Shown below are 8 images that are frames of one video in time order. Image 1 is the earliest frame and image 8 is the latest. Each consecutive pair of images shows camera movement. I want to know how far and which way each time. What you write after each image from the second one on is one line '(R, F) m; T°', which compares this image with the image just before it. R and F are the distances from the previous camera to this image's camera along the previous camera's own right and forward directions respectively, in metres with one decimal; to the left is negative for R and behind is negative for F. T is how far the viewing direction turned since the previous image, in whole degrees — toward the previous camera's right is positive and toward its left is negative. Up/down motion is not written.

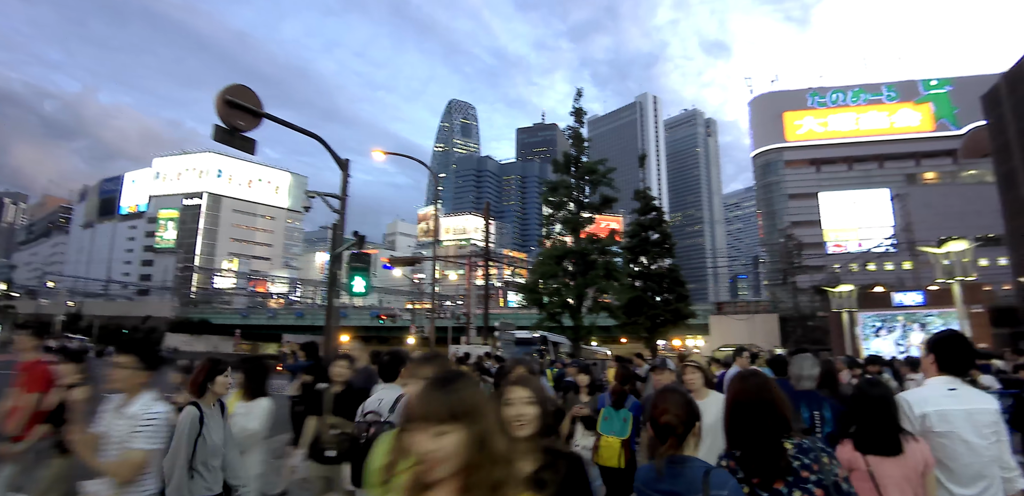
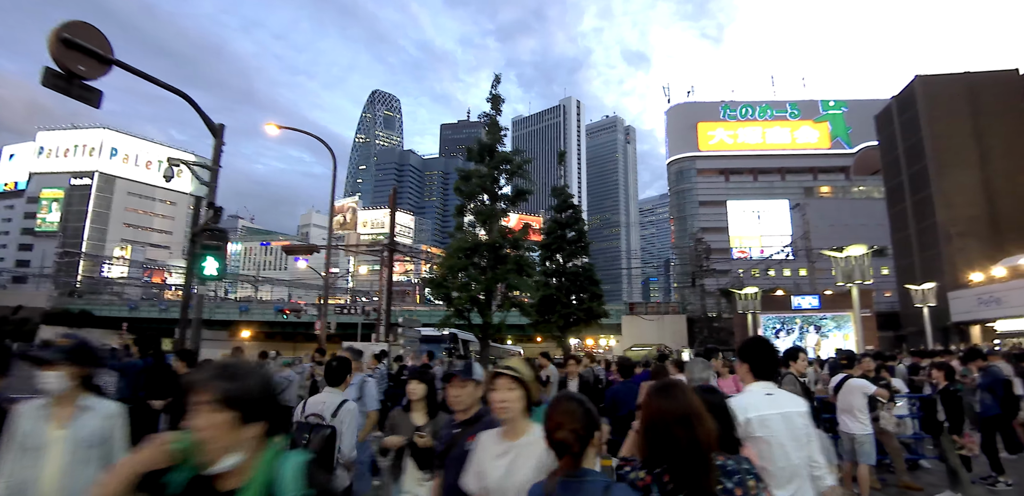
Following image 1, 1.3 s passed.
(+0.6, +2.0) m; +9°
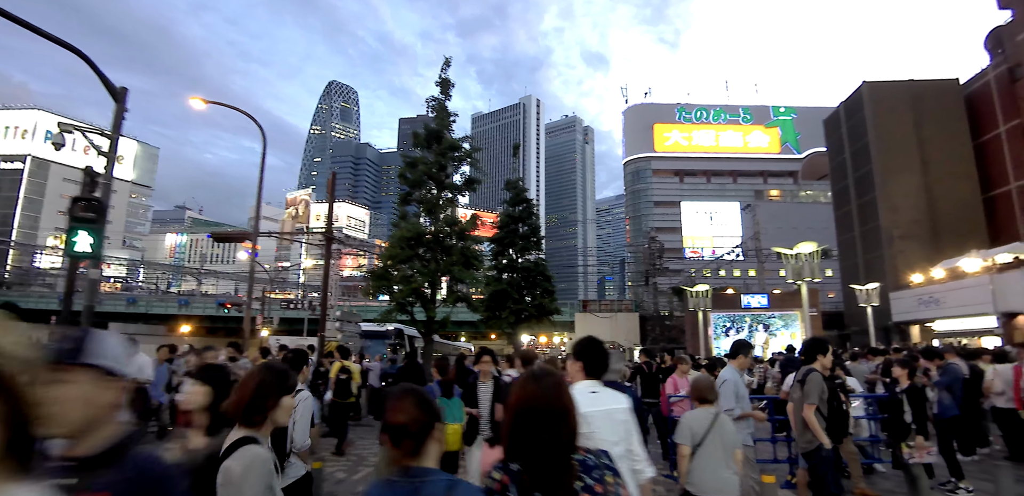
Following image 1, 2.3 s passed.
(+0.4, +1.2) m; +5°
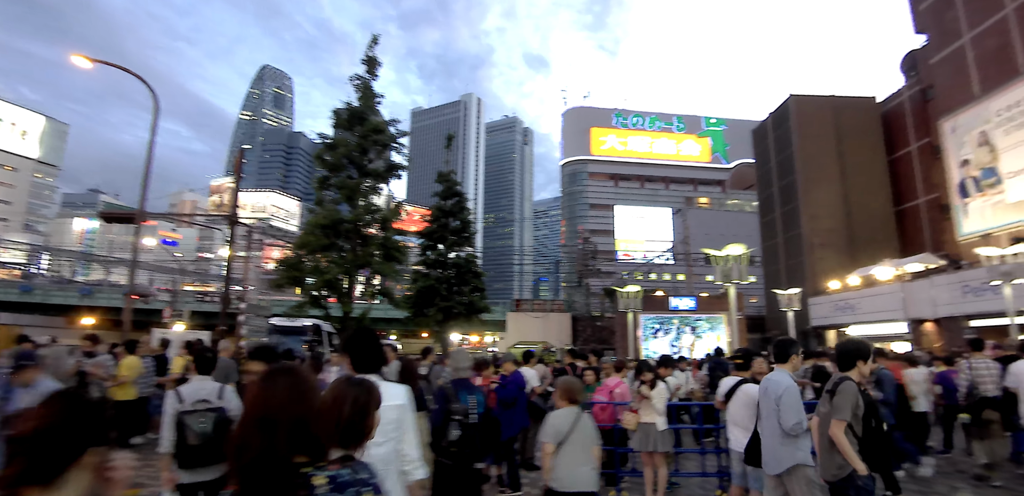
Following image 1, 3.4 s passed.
(+0.2, +1.3) m; +8°
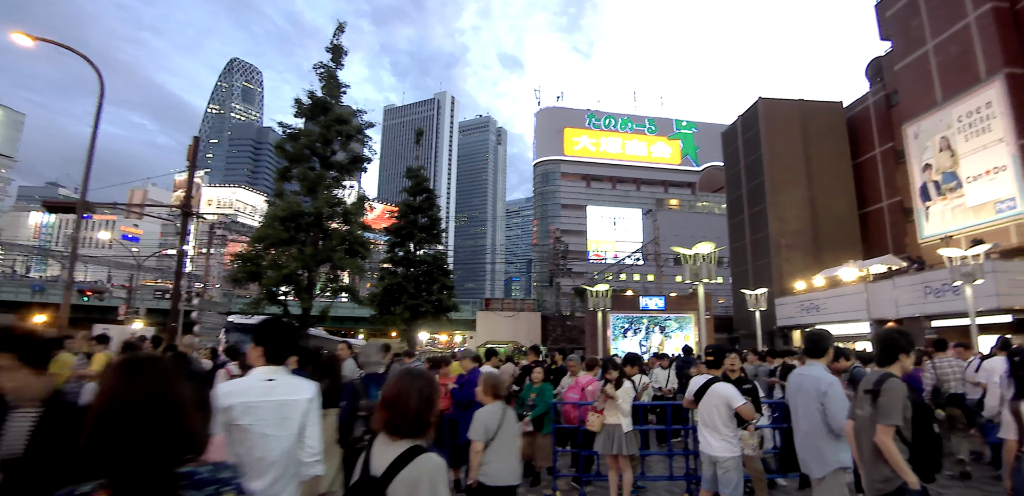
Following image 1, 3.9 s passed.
(+0.1, +0.5) m; +3°
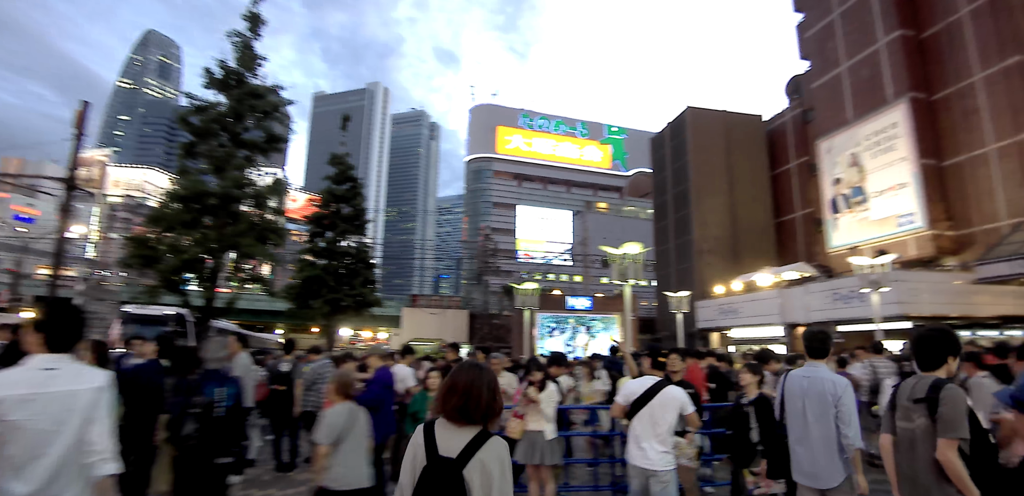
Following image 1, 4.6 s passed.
(0.0, +0.8) m; +8°
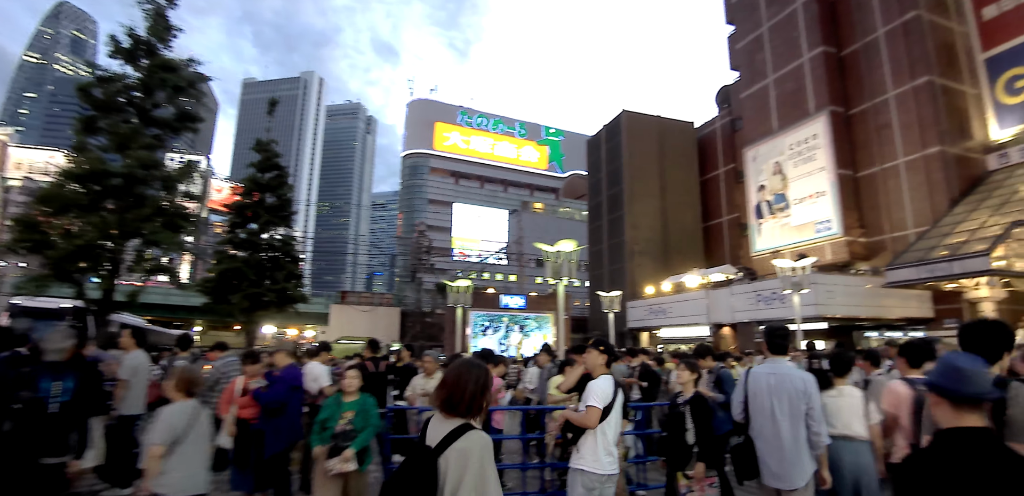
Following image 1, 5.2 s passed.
(0.0, +0.6) m; +8°
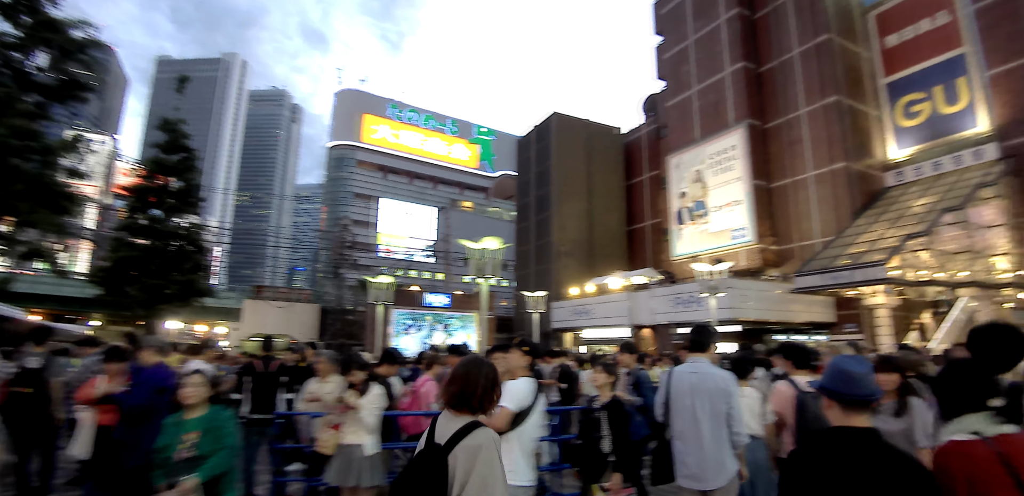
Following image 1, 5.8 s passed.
(+0.1, +0.6) m; +9°
